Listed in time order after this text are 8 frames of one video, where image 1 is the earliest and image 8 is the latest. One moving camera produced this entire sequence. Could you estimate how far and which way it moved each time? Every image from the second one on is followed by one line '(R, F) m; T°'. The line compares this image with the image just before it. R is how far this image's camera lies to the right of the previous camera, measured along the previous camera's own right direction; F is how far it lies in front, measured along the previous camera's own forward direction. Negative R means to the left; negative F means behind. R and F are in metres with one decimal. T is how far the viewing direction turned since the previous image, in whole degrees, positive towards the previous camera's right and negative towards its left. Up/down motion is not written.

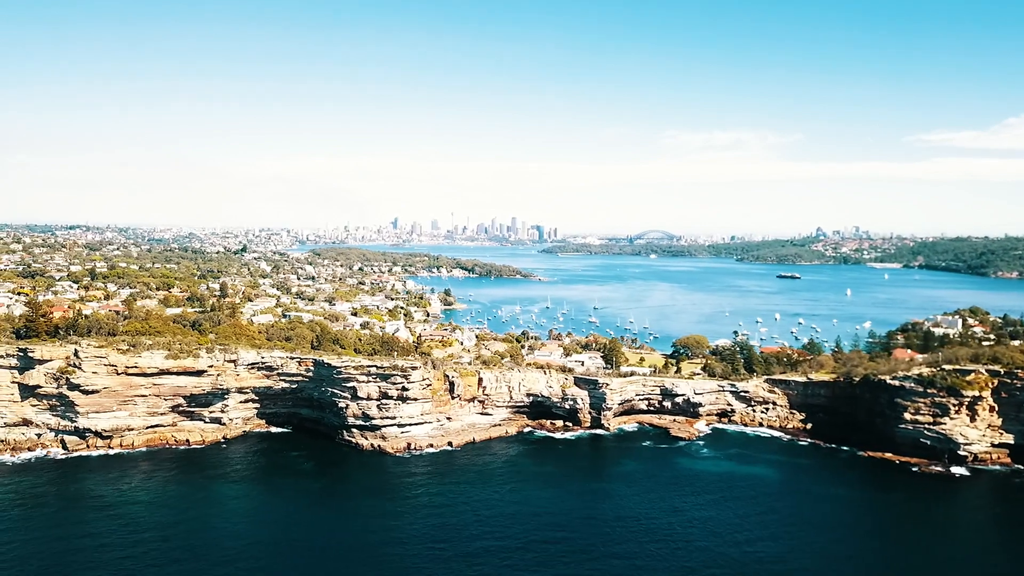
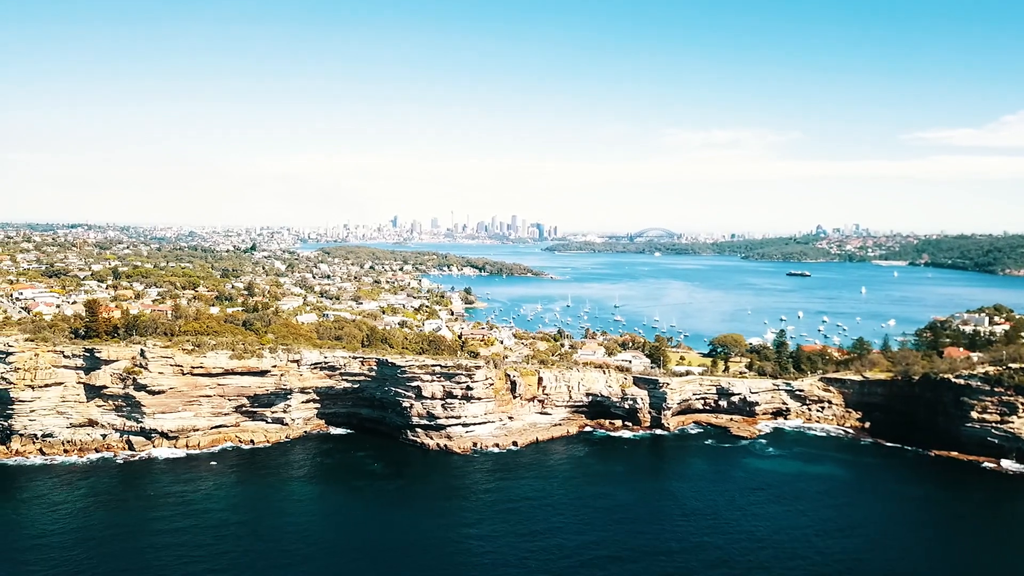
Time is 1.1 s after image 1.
(-2.4, +0.1) m; 0°
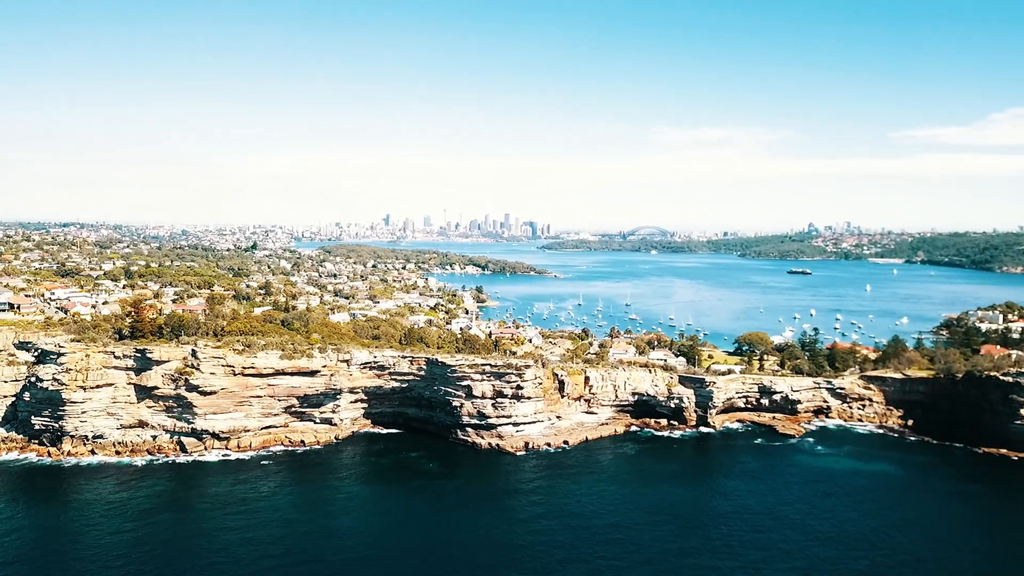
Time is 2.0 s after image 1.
(-2.1, +0.1) m; +1°
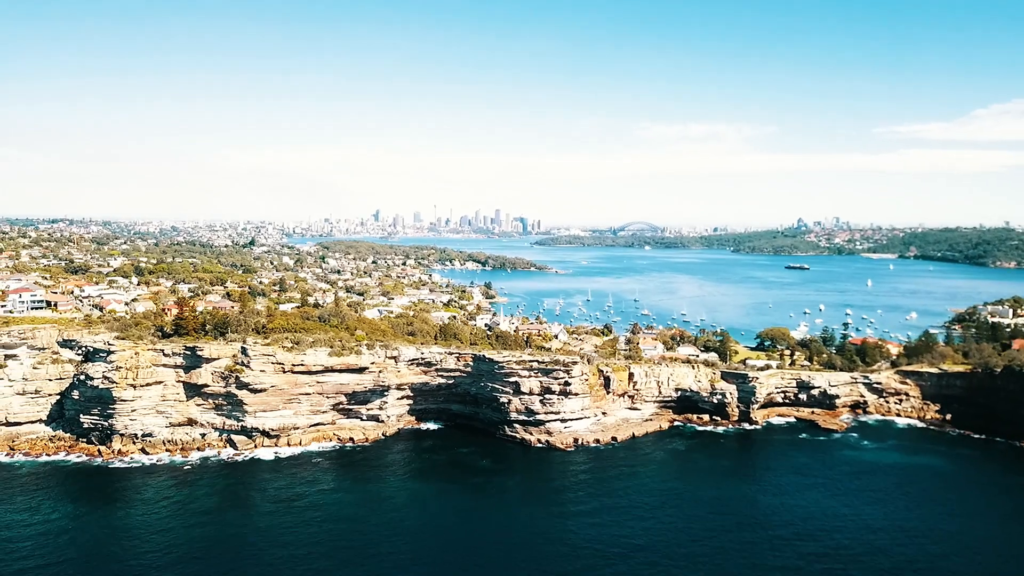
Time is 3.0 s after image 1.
(-2.1, 0.0) m; +1°
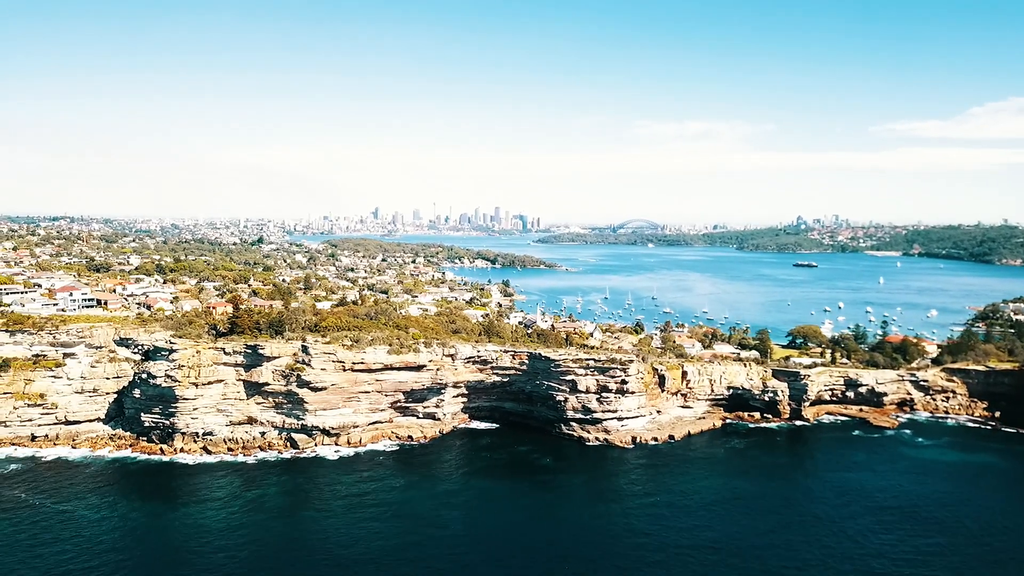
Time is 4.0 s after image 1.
(-2.1, 0.0) m; 0°
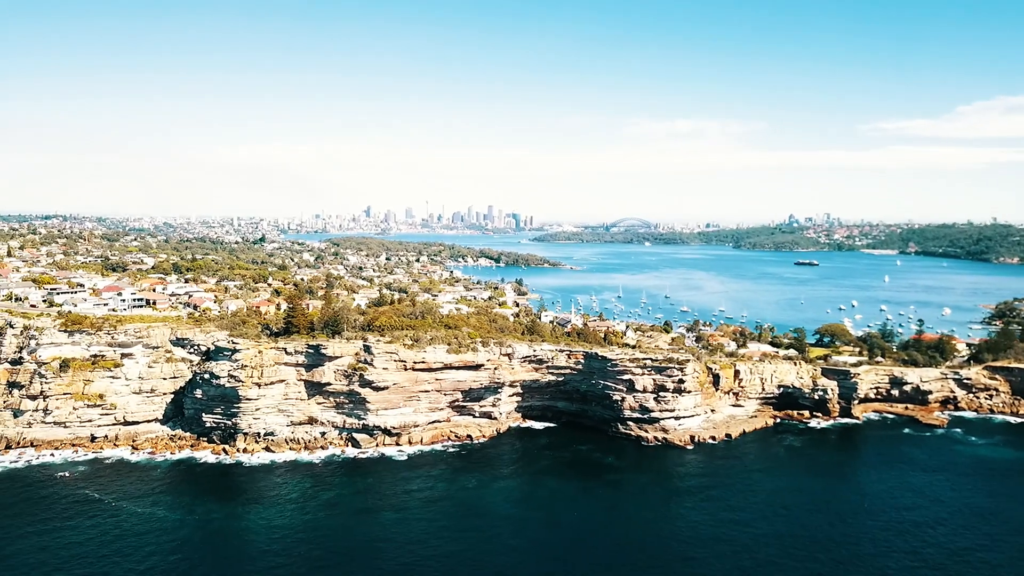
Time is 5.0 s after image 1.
(-2.4, 0.0) m; +1°
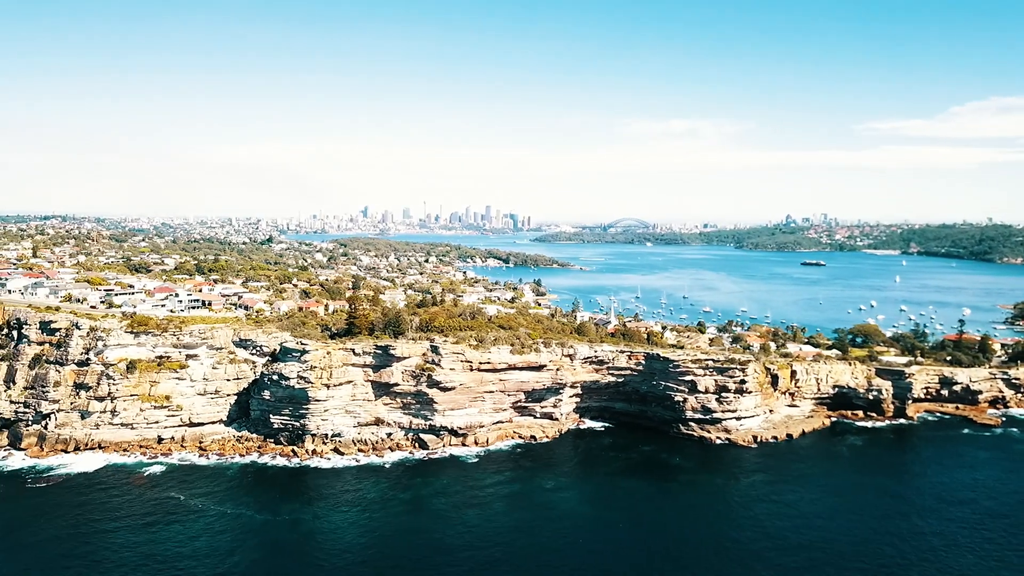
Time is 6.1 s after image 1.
(-2.4, 0.0) m; 0°
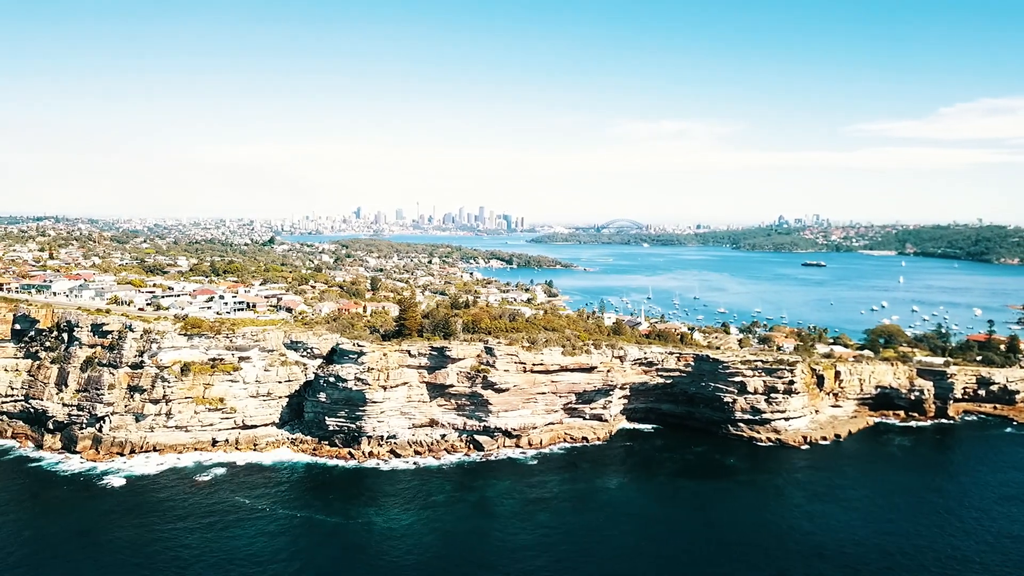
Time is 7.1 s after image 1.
(-2.1, 0.0) m; +1°
